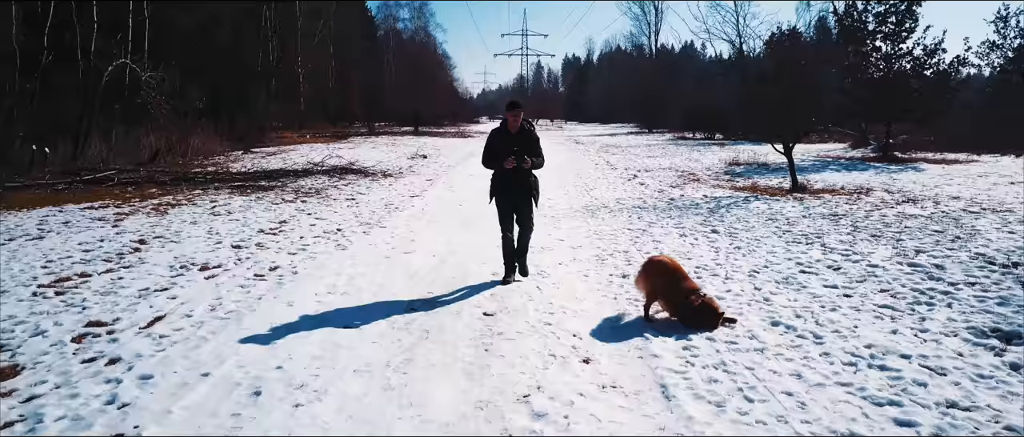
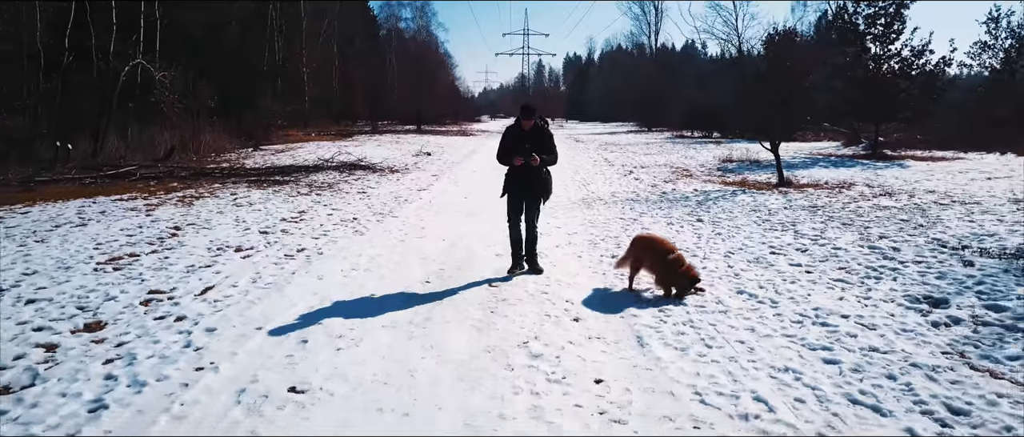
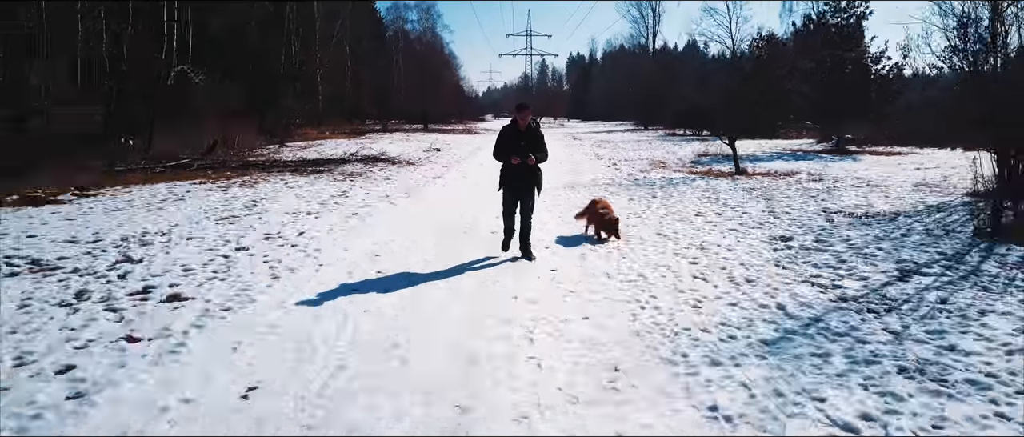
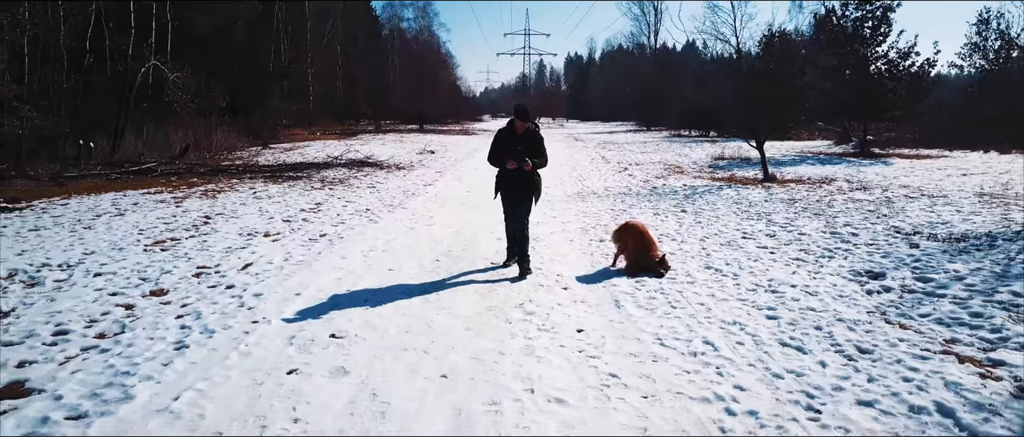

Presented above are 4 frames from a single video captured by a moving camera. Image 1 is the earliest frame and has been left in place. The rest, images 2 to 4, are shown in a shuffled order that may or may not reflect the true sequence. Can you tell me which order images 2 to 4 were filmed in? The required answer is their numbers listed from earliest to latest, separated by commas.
2, 4, 3
